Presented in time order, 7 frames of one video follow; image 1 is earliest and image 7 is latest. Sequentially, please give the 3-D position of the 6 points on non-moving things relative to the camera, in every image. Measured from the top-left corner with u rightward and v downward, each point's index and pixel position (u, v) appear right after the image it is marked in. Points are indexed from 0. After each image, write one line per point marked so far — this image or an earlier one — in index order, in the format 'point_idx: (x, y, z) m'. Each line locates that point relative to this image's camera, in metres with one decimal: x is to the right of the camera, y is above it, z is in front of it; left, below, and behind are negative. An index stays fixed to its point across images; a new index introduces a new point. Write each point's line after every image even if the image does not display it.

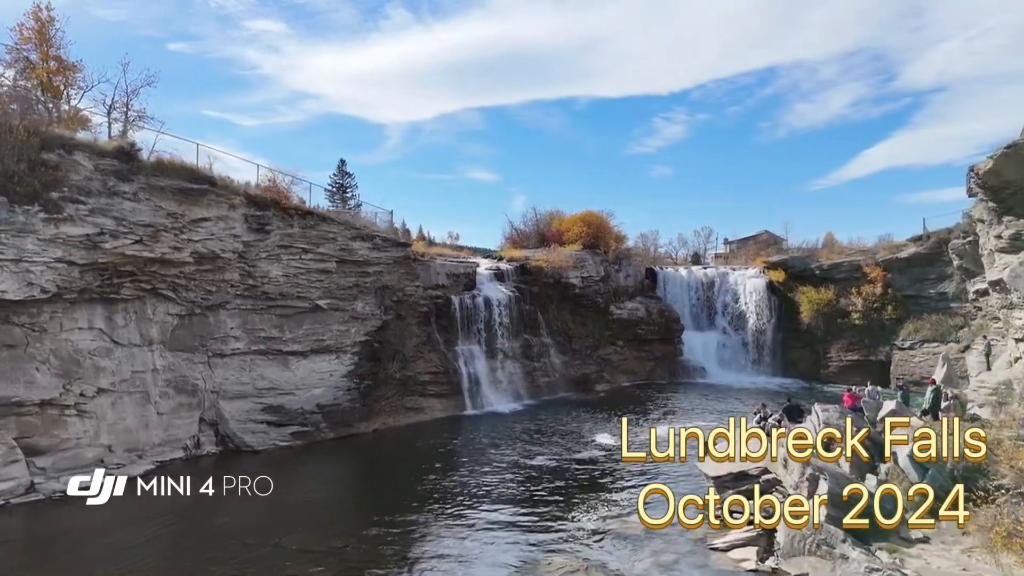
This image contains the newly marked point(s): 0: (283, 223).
0: (-6.3, +1.8, +19.5) m
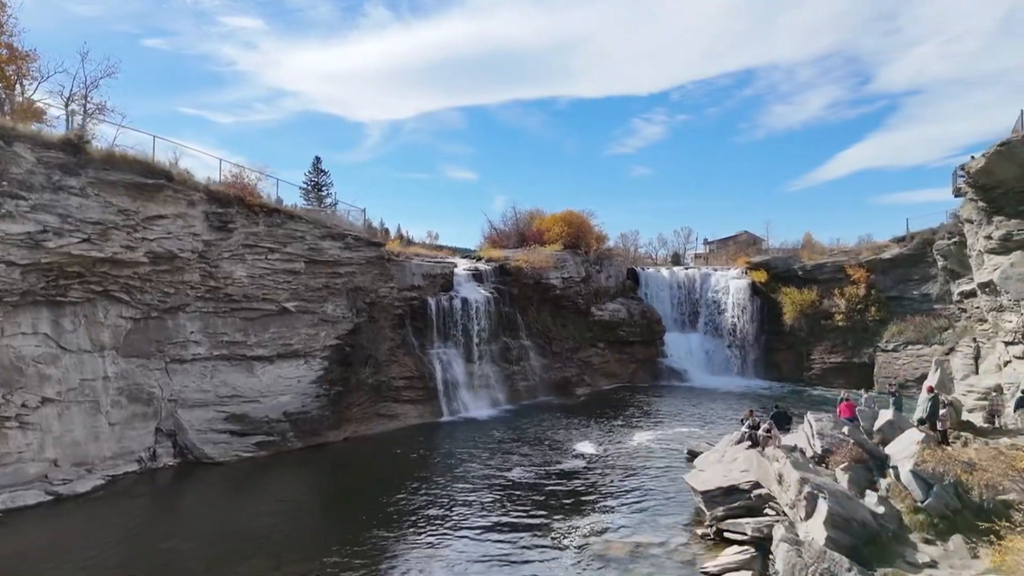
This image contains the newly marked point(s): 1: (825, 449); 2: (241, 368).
0: (-6.8, +1.7, +18.4) m
1: (+5.1, -2.6, +11.7) m
2: (-6.9, -2.1, +18.3) m
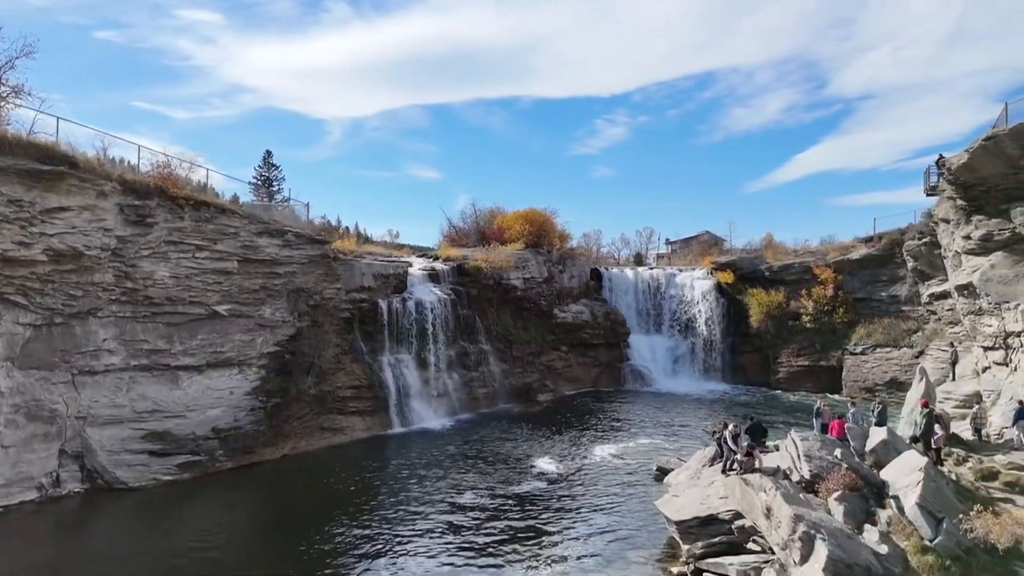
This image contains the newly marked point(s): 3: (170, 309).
0: (-7.9, +1.7, +16.5) m
1: (+4.4, -2.7, +10.4) m
2: (-8.0, -2.1, +16.4) m
3: (-7.9, -0.5, +16.6) m
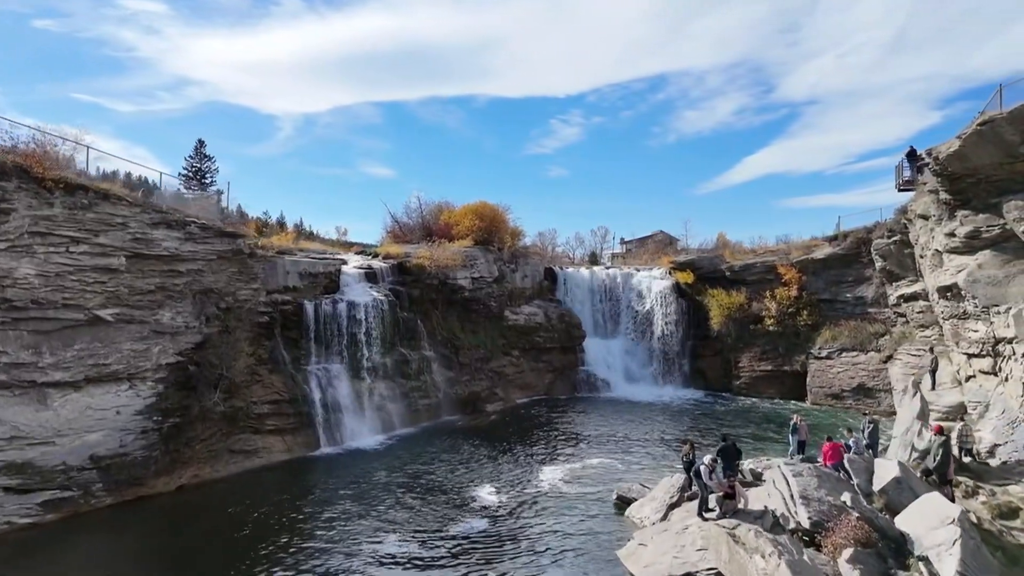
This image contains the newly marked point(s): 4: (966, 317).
0: (-9.1, +1.7, +13.7) m
1: (+3.6, -2.8, +8.4) m
2: (-9.2, -2.1, +13.5) m
3: (-9.2, -0.5, +13.7) m
4: (+11.2, -0.7, +17.6) m
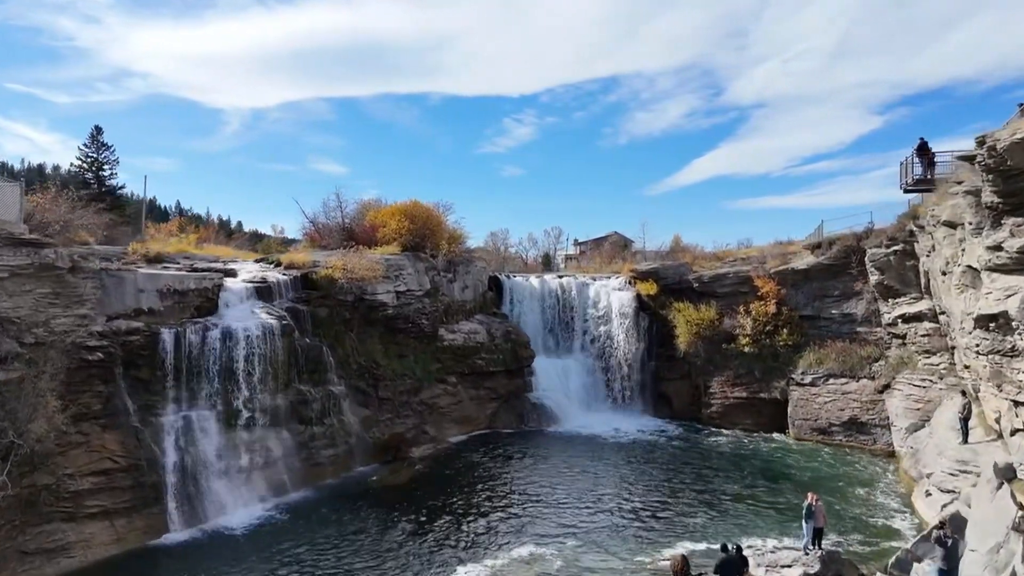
0: (-10.3, +1.2, +8.5) m
1: (+2.6, -3.3, +4.1) m
2: (-10.4, -2.6, +8.4) m
3: (-10.4, -1.0, +8.6) m
4: (+9.7, -1.3, +13.7) m
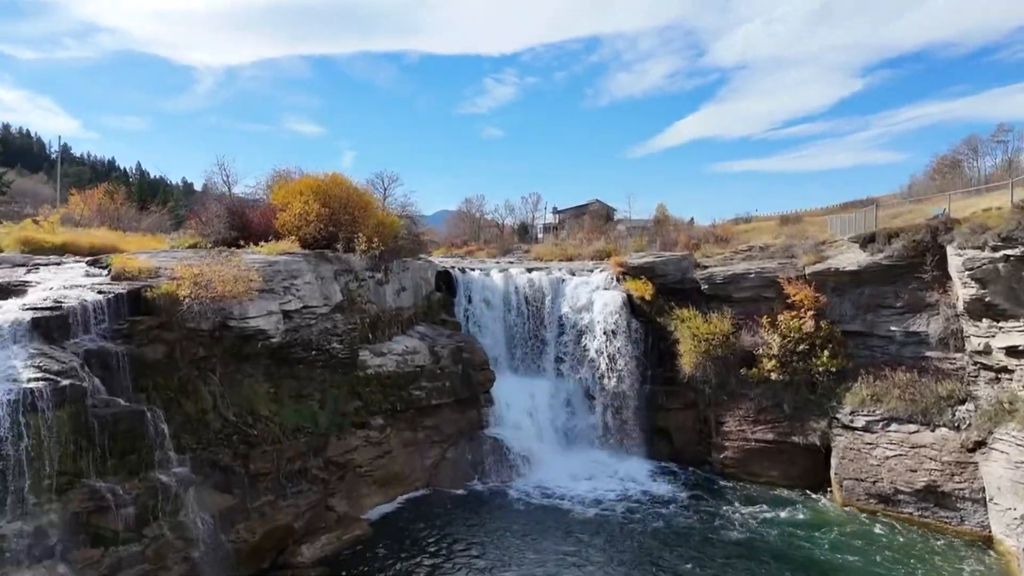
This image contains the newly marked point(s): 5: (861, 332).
0: (-11.2, +0.1, +1.4) m
1: (+1.8, -4.6, -2.5) m
2: (-11.3, -3.7, +1.4) m
3: (-11.3, -2.1, +1.5) m
4: (+8.6, -2.1, +7.2) m
5: (+9.5, -1.2, +19.4) m
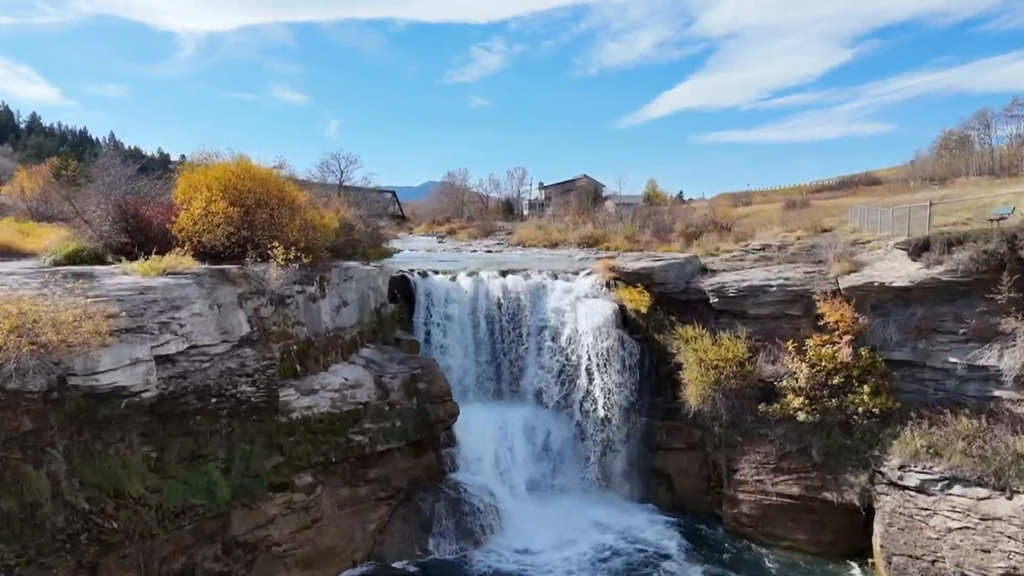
0: (-11.7, -1.1, -2.8) m
1: (+1.4, -5.9, -6.2) m
2: (-11.8, -4.9, -2.6) m
3: (-11.8, -3.3, -2.5) m
4: (+8.0, -3.0, +3.5) m
5: (+8.8, -1.6, +15.7) m
